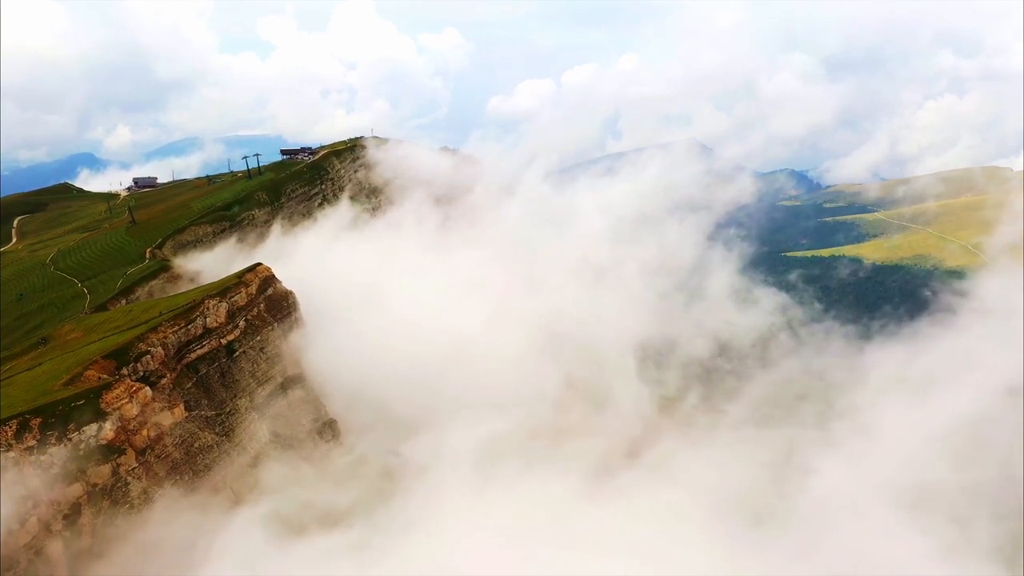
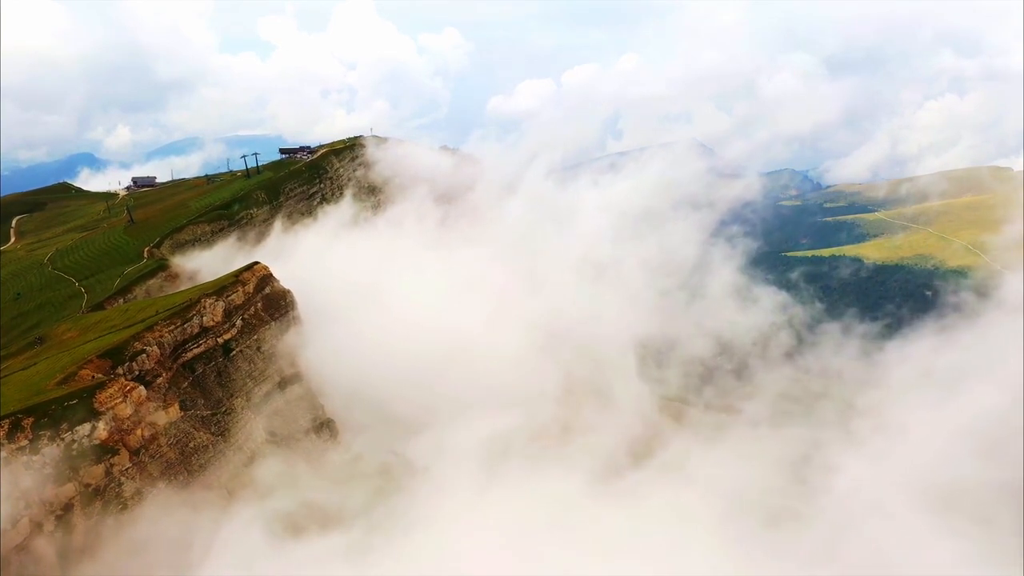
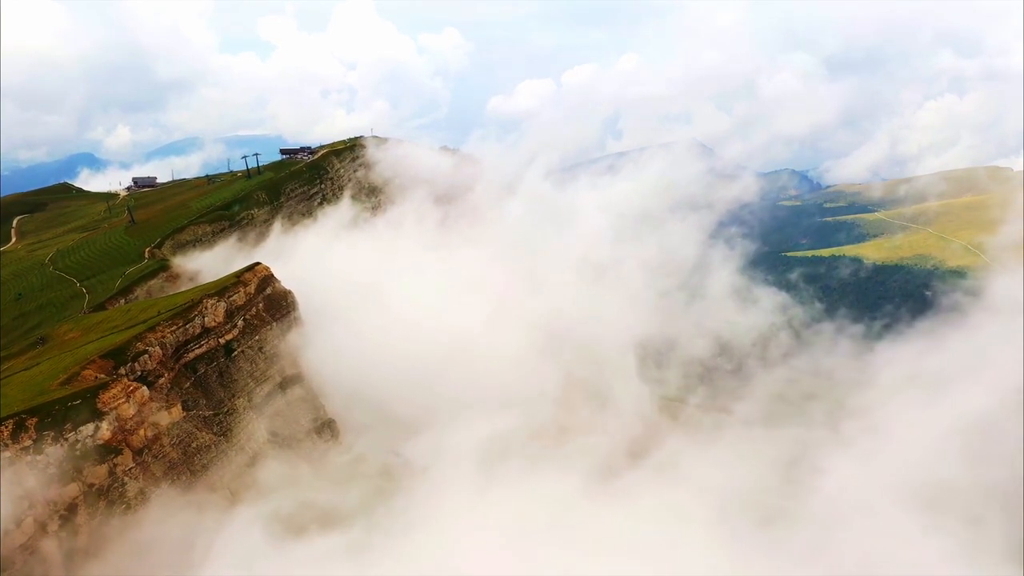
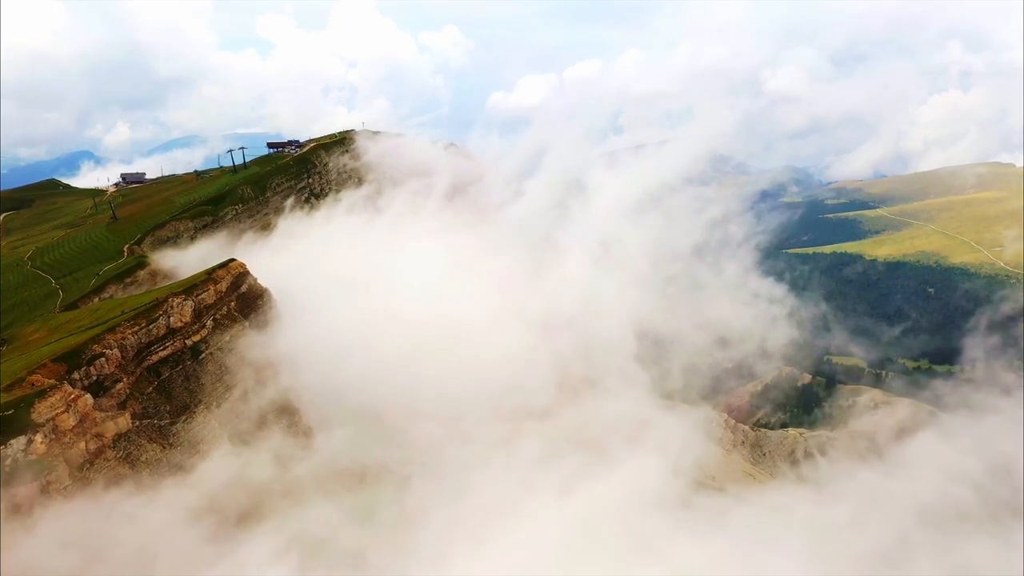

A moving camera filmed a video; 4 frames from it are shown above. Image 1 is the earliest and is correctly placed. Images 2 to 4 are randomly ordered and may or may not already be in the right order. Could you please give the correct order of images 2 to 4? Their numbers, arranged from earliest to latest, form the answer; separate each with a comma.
3, 2, 4
